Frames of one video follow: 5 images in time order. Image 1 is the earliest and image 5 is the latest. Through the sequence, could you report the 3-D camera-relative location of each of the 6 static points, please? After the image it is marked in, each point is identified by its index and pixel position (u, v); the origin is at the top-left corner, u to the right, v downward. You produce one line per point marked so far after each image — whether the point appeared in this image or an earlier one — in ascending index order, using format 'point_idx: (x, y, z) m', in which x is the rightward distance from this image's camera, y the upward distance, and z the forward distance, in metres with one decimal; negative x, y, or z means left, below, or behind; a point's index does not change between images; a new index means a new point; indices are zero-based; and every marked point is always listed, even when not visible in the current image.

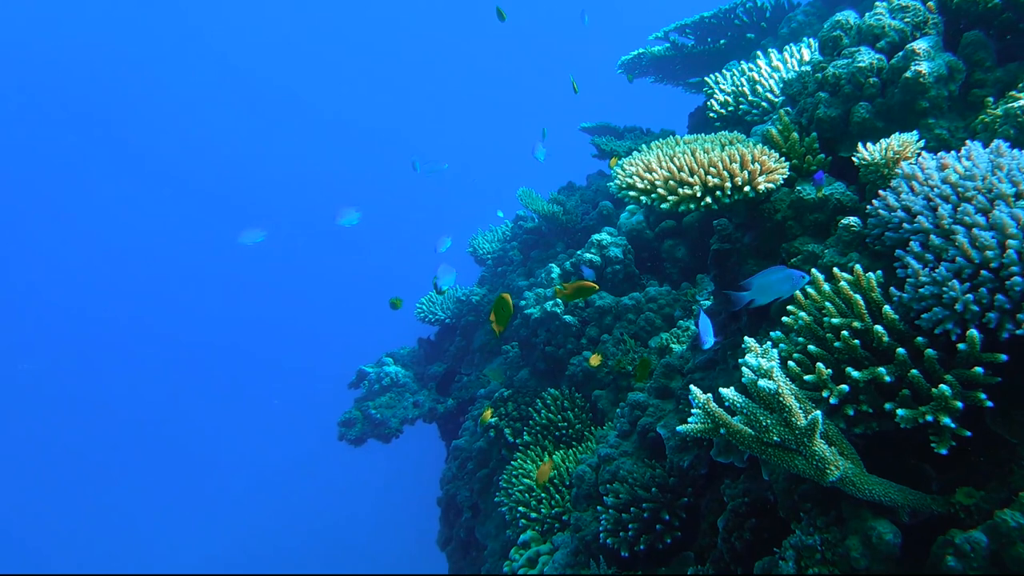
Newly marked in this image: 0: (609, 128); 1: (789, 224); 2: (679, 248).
0: (+1.9, +3.1, +10.2) m
1: (+1.6, +0.4, +3.0) m
2: (+2.1, +0.5, +6.8) m
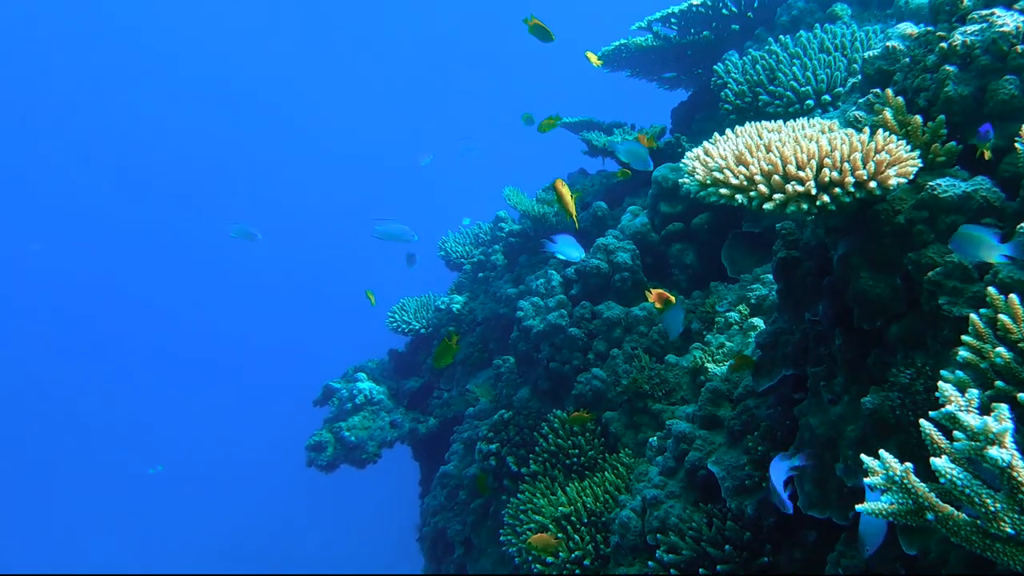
0: (+1.5, +3.0, +9.6) m
1: (+1.9, +0.3, +2.4) m
2: (+2.1, +0.4, +6.3) m
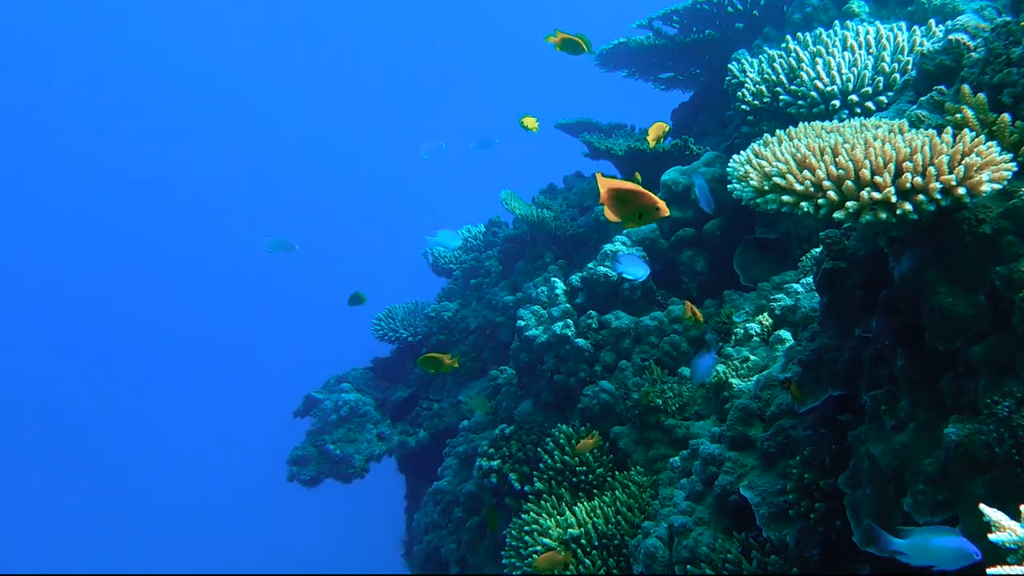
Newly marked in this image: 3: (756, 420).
0: (+1.4, +2.9, +9.3) m
1: (+2.0, +0.2, +2.2) m
2: (+2.1, +0.3, +6.0) m
3: (+1.8, -1.0, +3.9) m
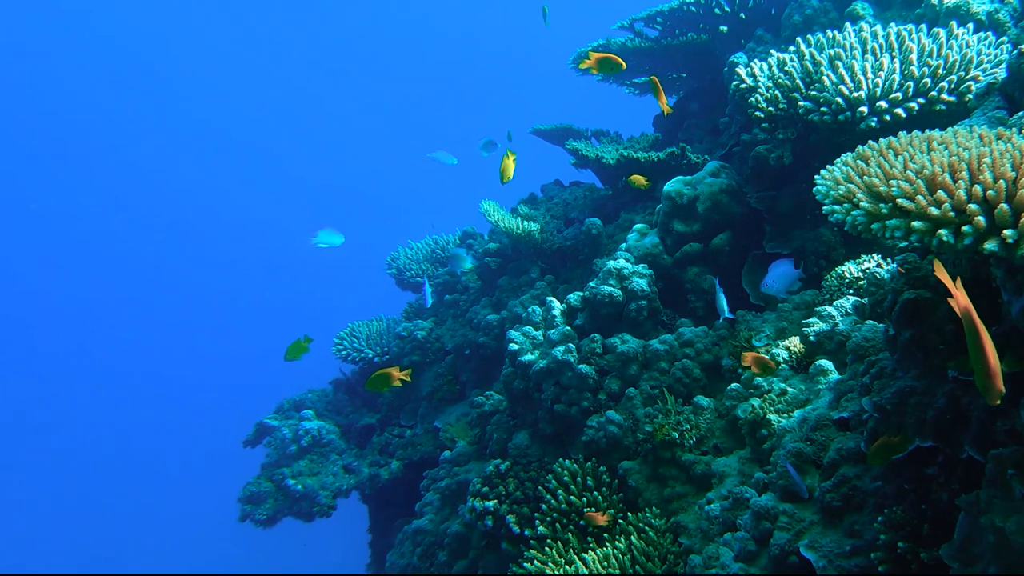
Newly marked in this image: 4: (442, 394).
0: (+1.0, +2.6, +8.9) m
1: (+2.3, 0.0, +1.8) m
2: (+2.1, +0.1, +5.6) m
3: (+1.9, -1.1, +3.4) m
4: (-1.1, -1.7, +8.3) m
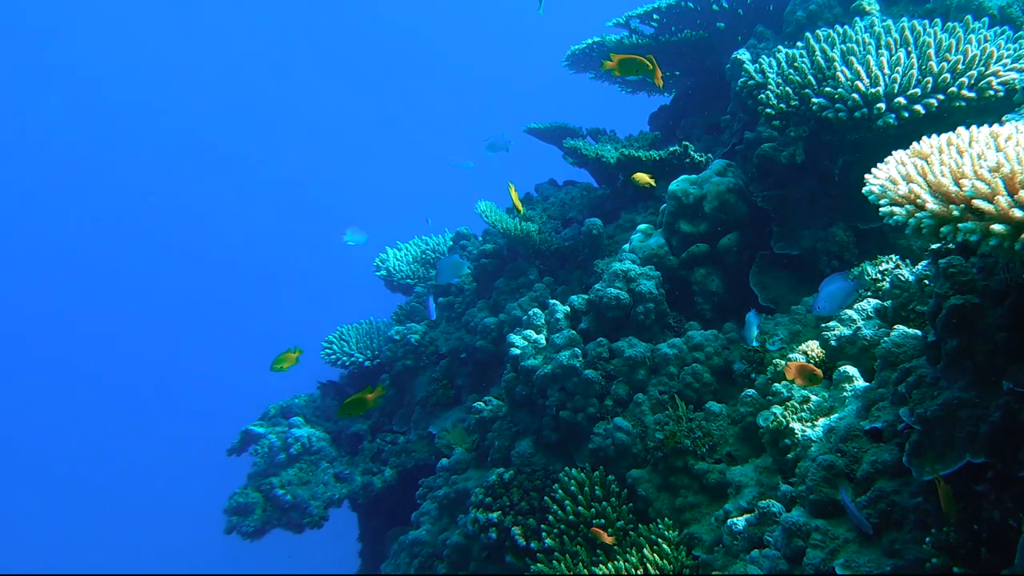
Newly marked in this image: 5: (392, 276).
0: (+1.0, +2.6, +8.7) m
1: (+2.4, 0.0, +1.6) m
2: (+2.1, +0.1, +5.5) m
3: (+2.0, -1.2, +3.2) m
4: (-1.1, -1.7, +8.1) m
5: (-2.3, +0.2, +10.7) m
